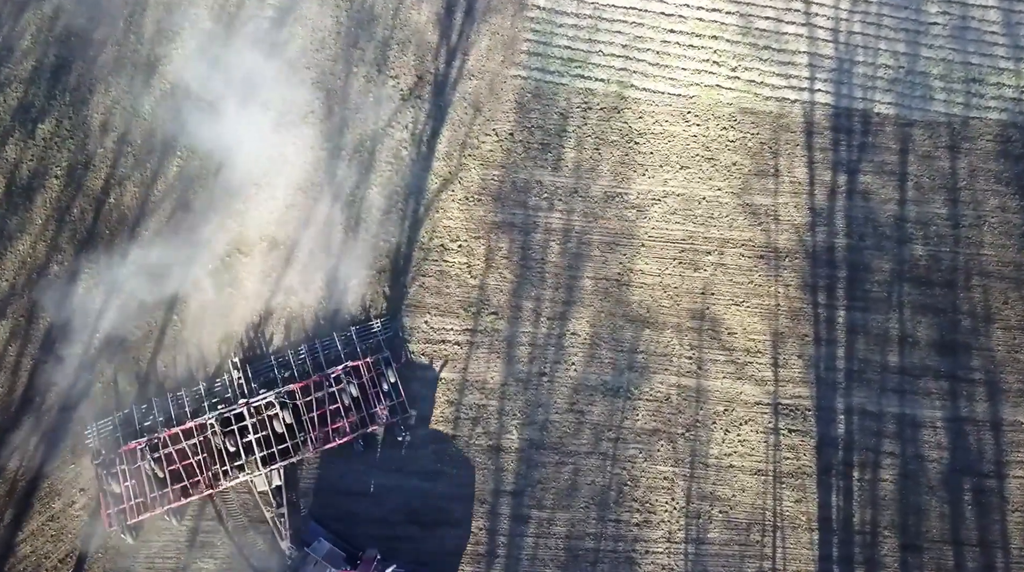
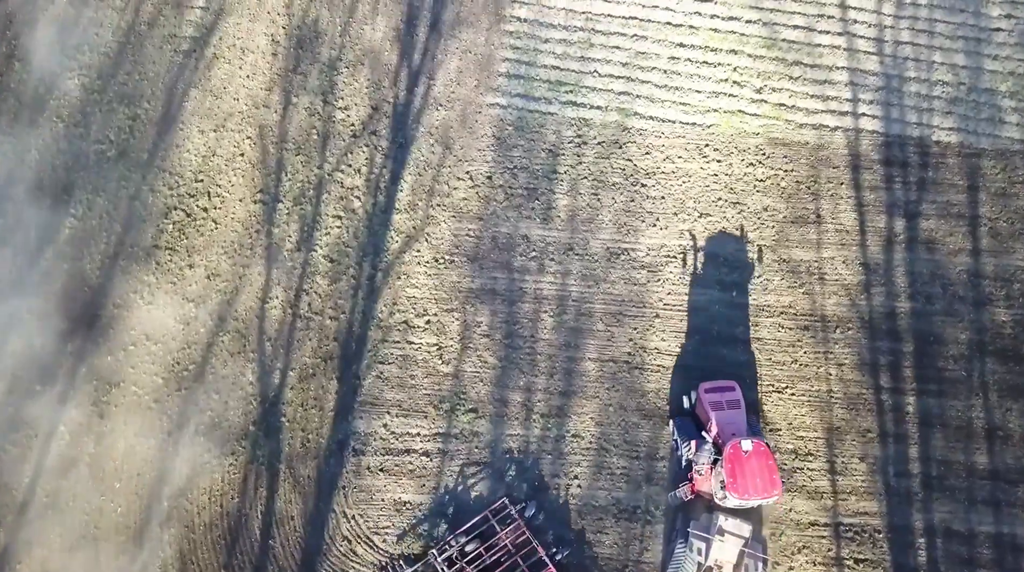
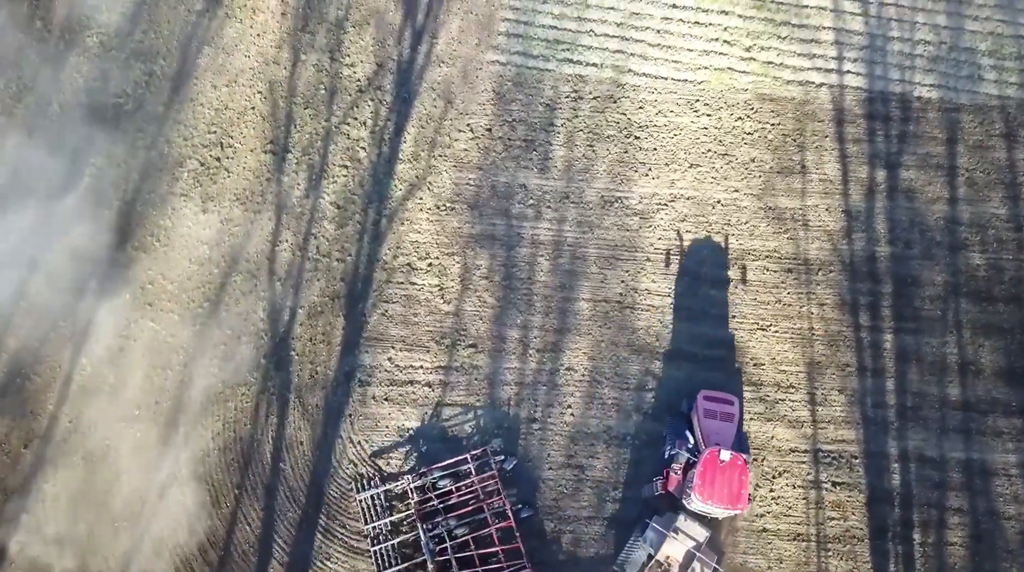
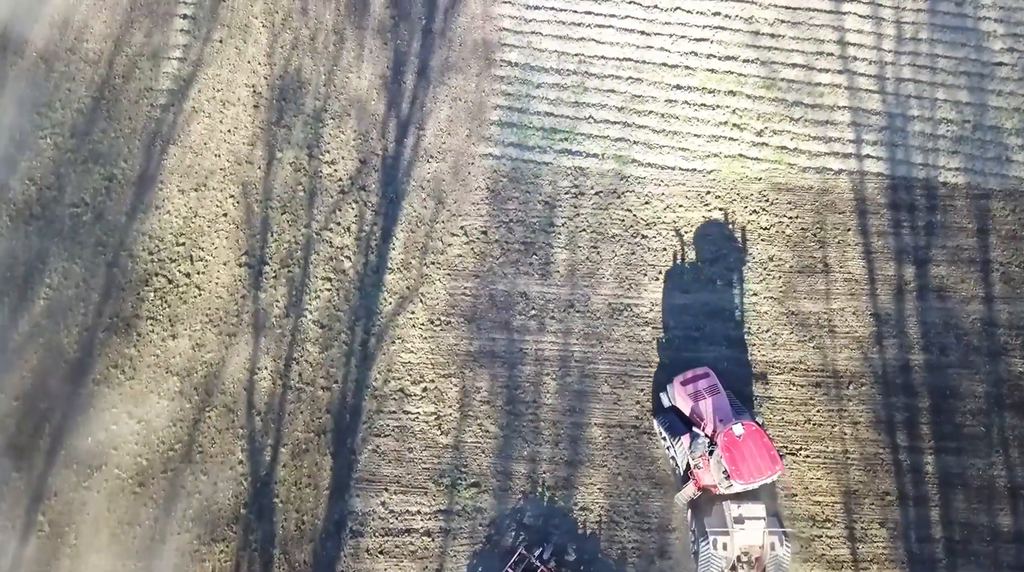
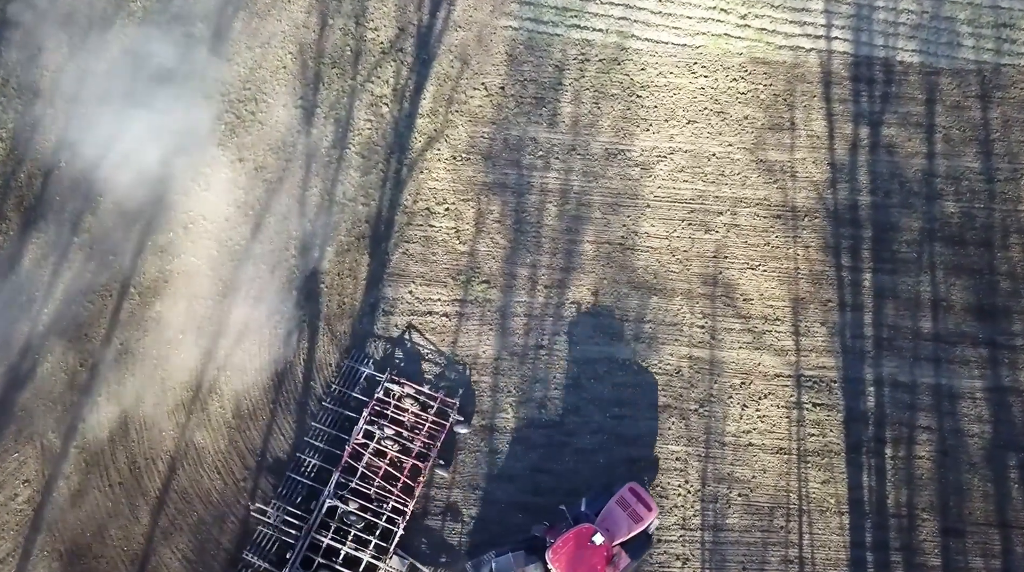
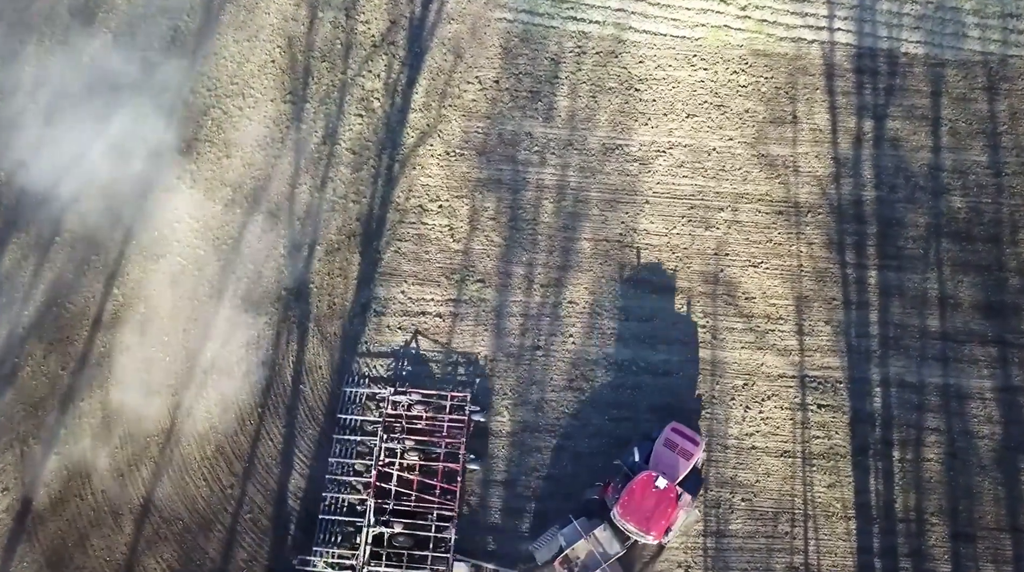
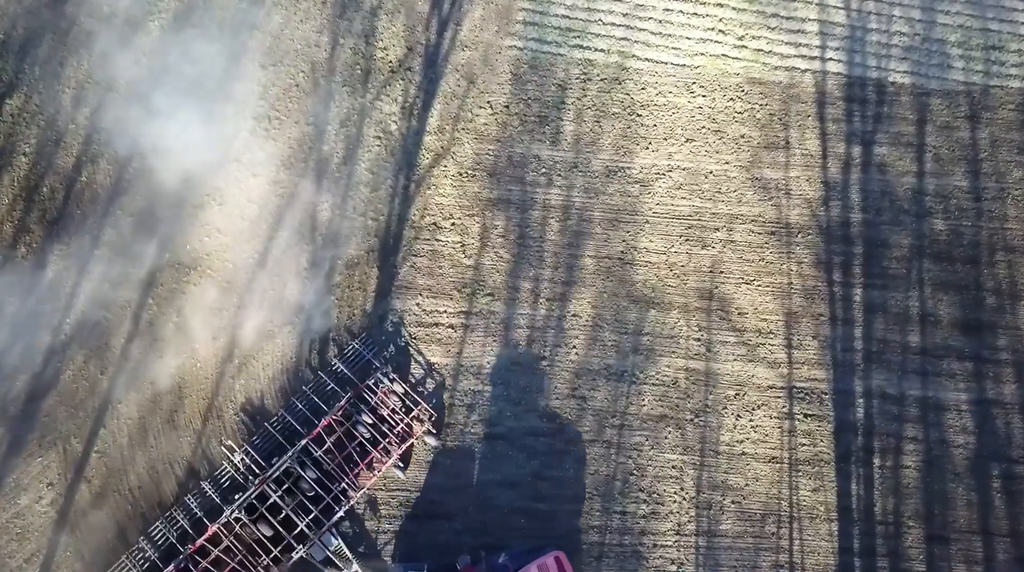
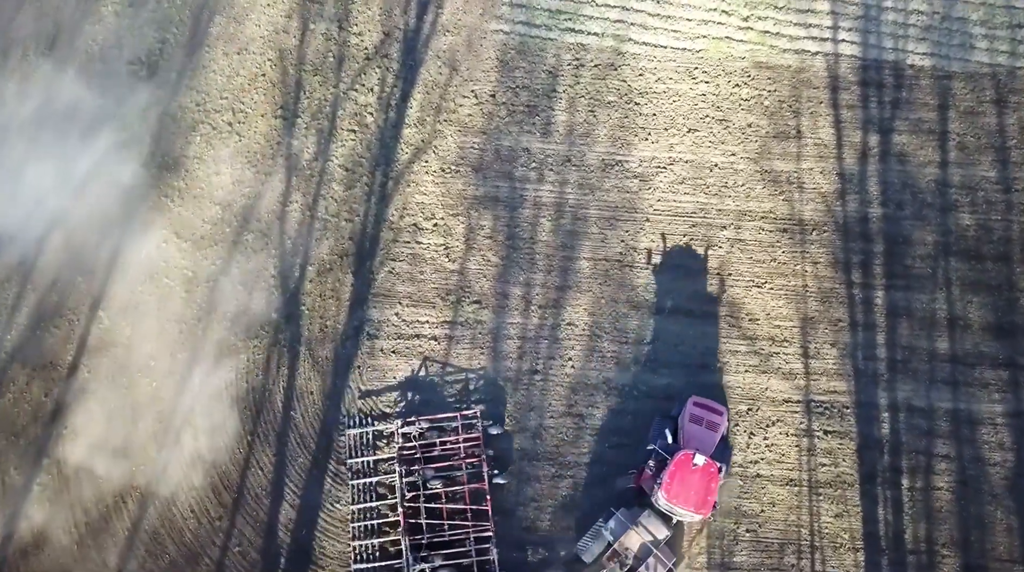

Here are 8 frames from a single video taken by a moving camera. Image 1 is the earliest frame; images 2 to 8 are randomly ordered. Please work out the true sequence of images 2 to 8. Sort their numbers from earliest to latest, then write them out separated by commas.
7, 5, 6, 8, 3, 2, 4
